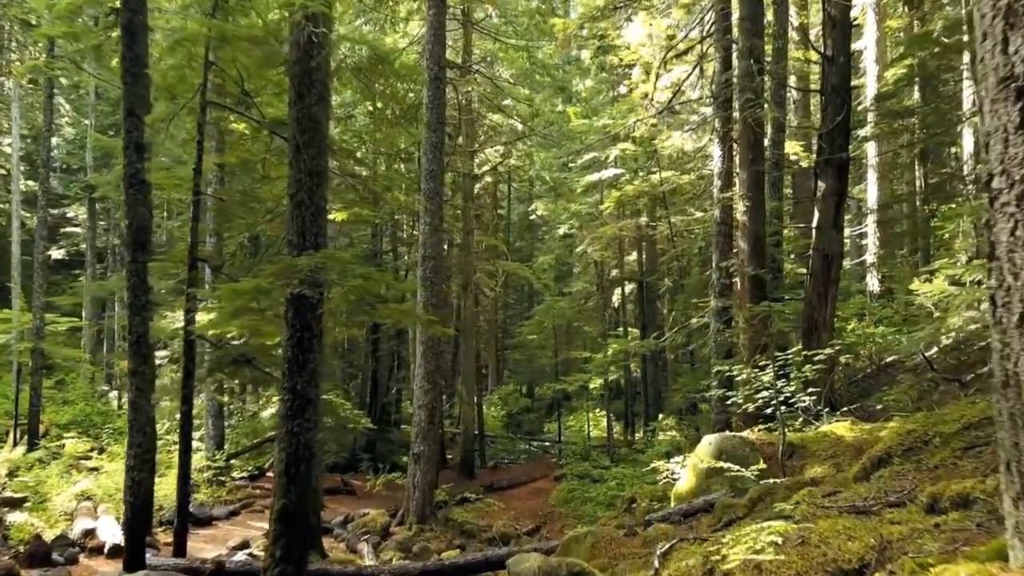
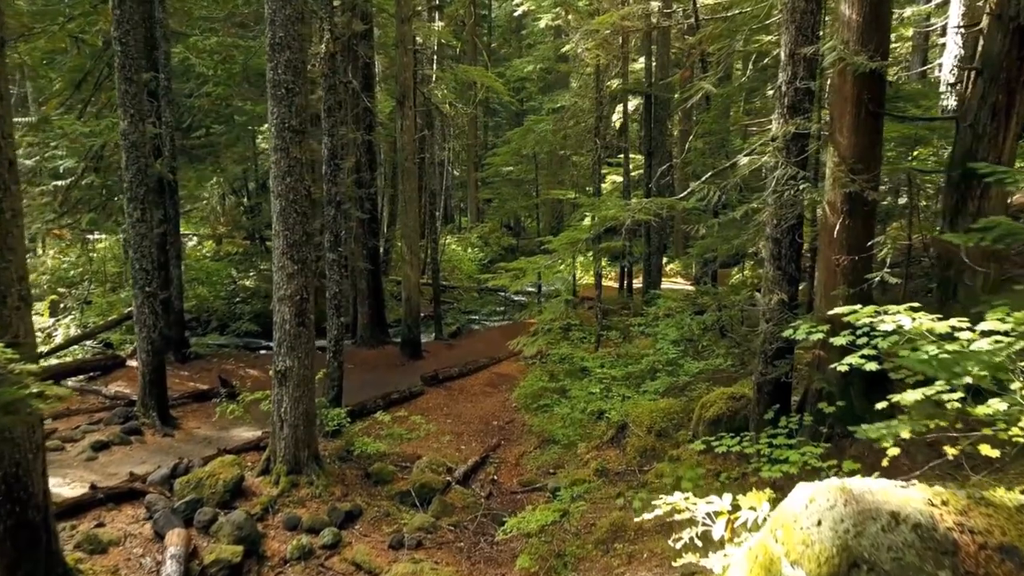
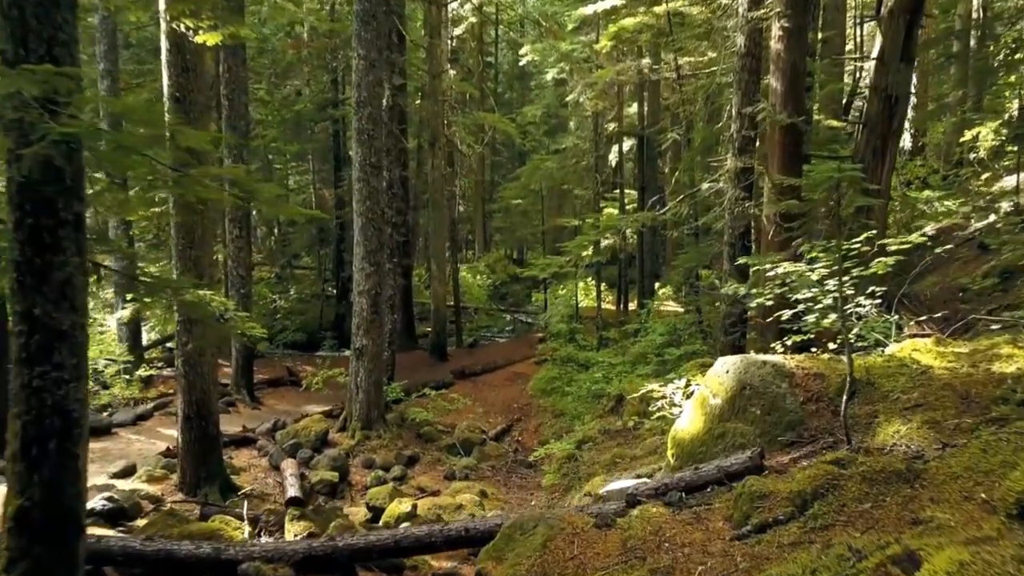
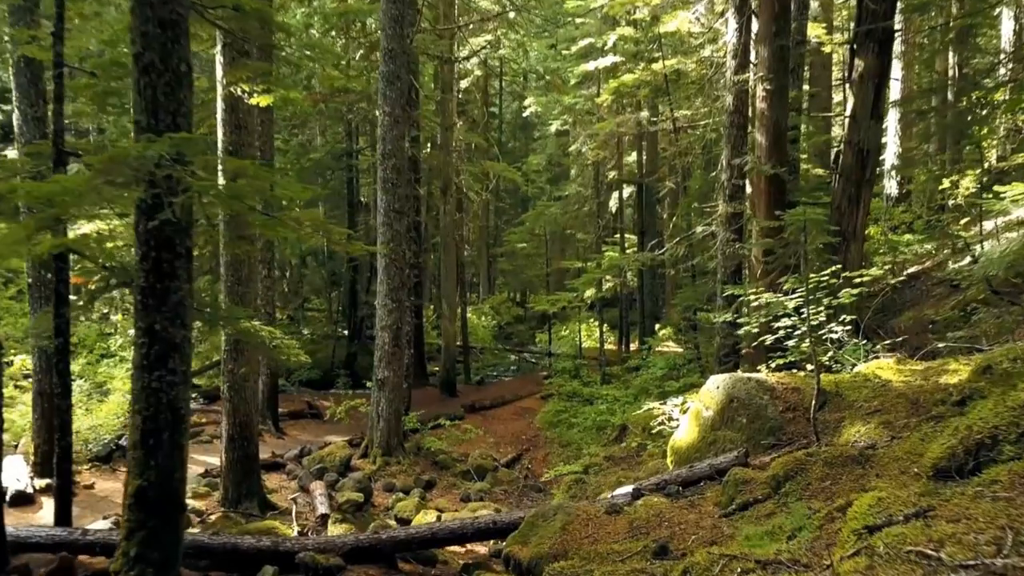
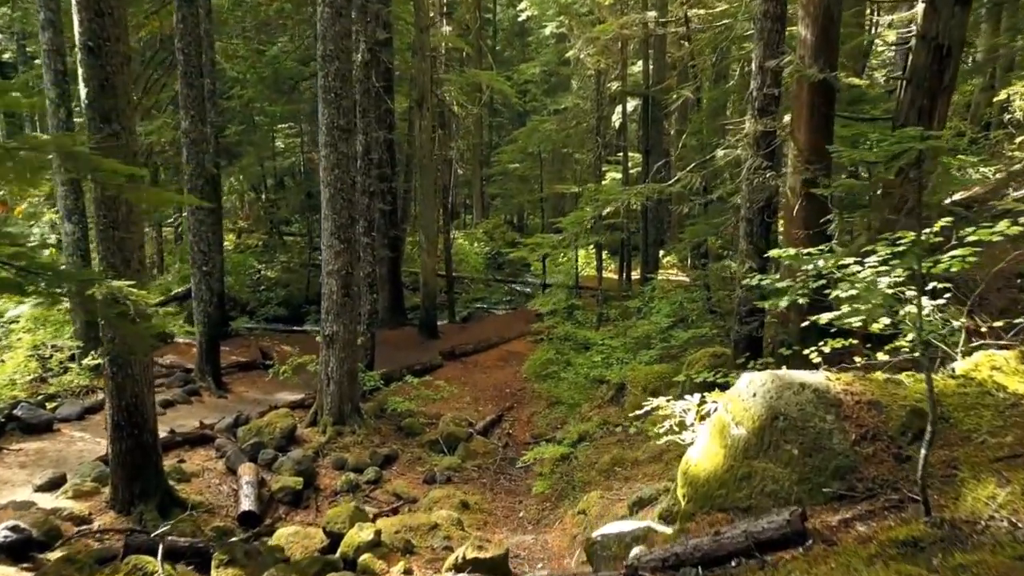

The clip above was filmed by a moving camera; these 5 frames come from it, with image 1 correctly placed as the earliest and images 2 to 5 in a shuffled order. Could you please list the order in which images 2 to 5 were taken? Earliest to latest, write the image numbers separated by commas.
4, 3, 5, 2
